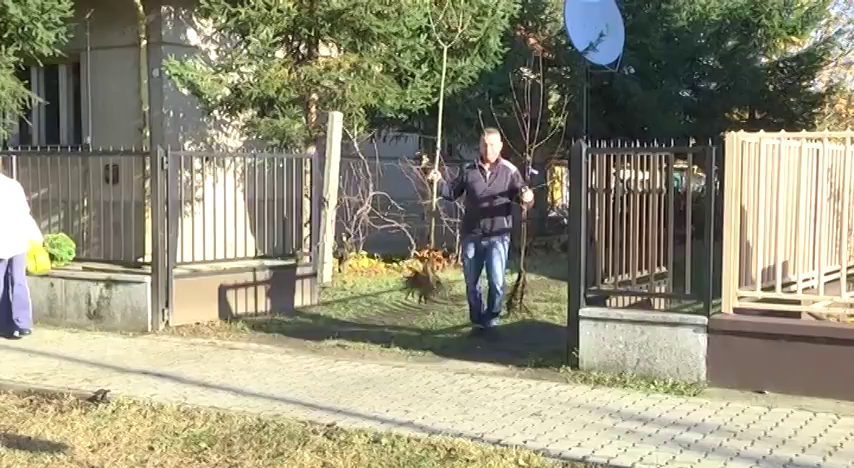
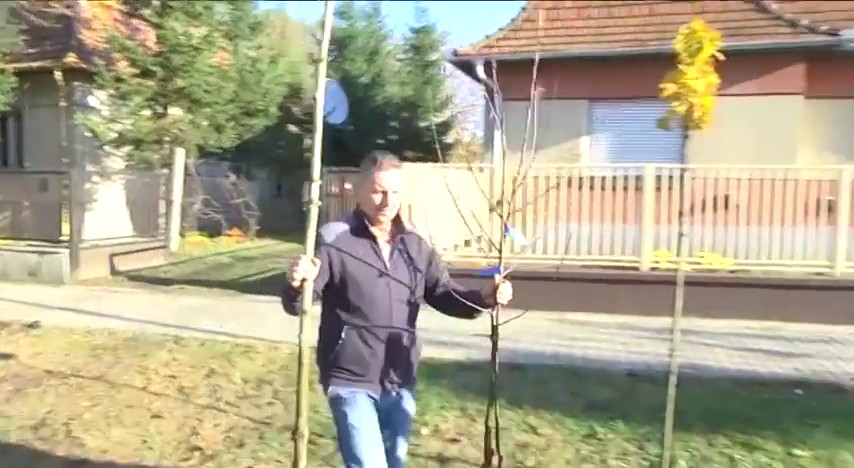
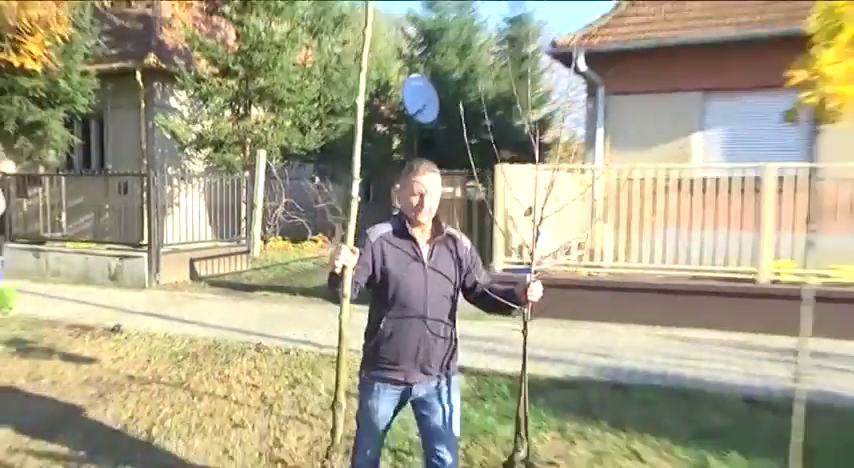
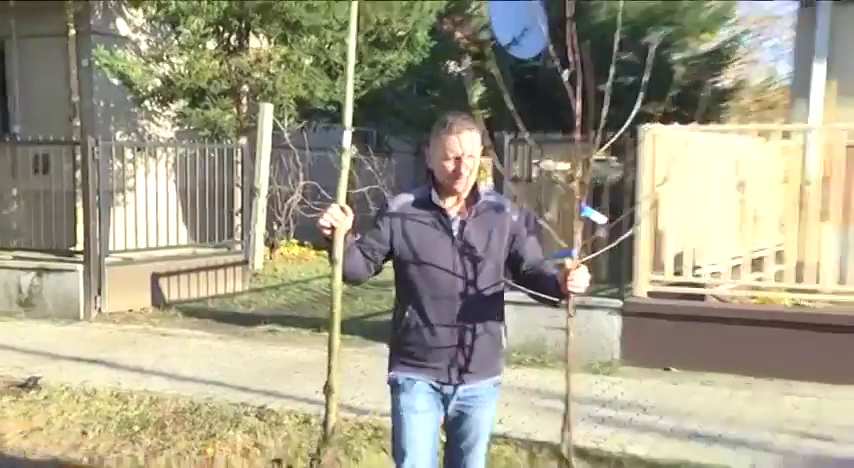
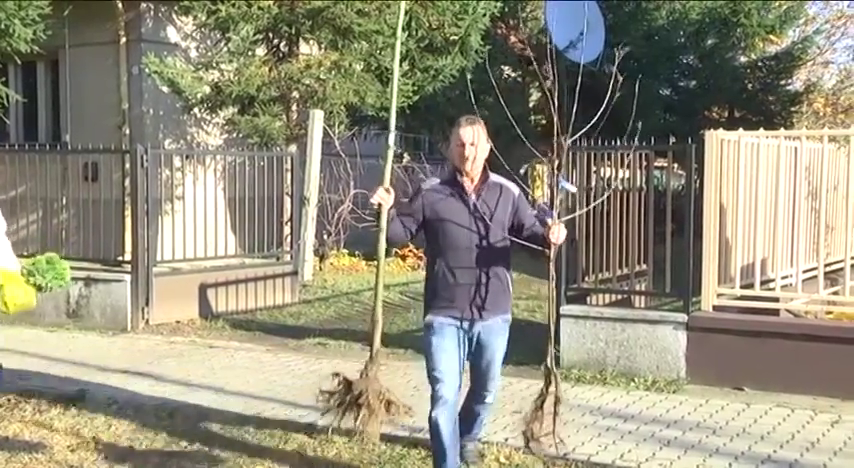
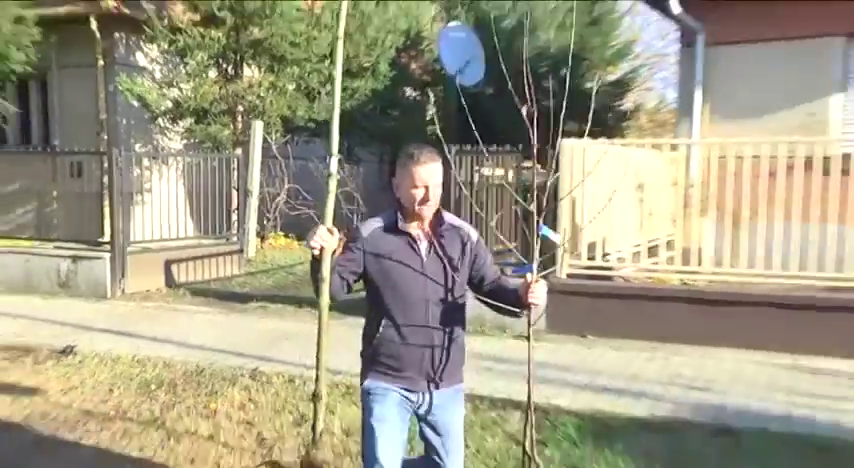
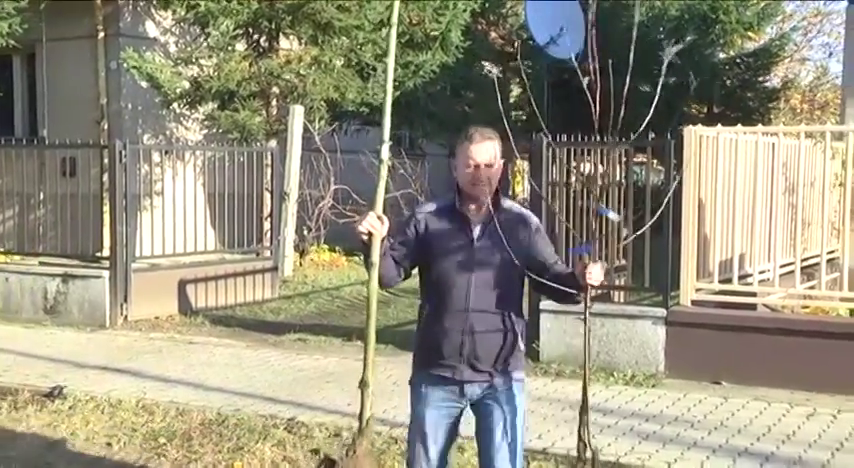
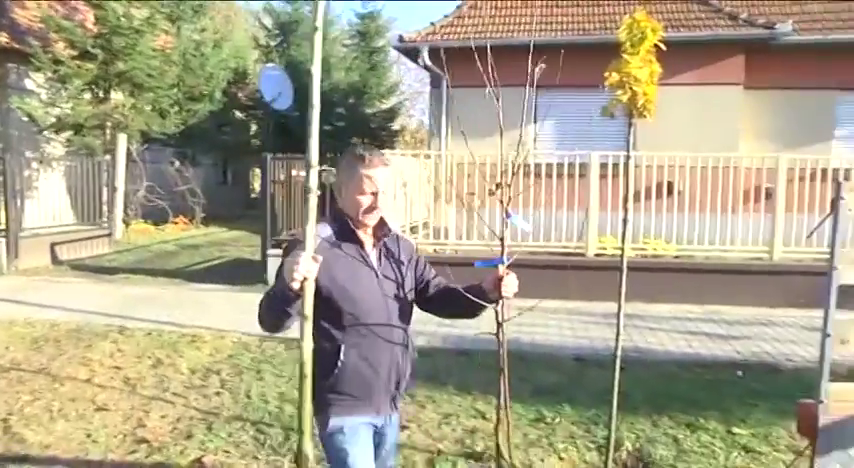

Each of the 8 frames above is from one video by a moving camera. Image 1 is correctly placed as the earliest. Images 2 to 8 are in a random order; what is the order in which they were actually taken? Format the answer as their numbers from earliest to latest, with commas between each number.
5, 7, 4, 6, 3, 2, 8
